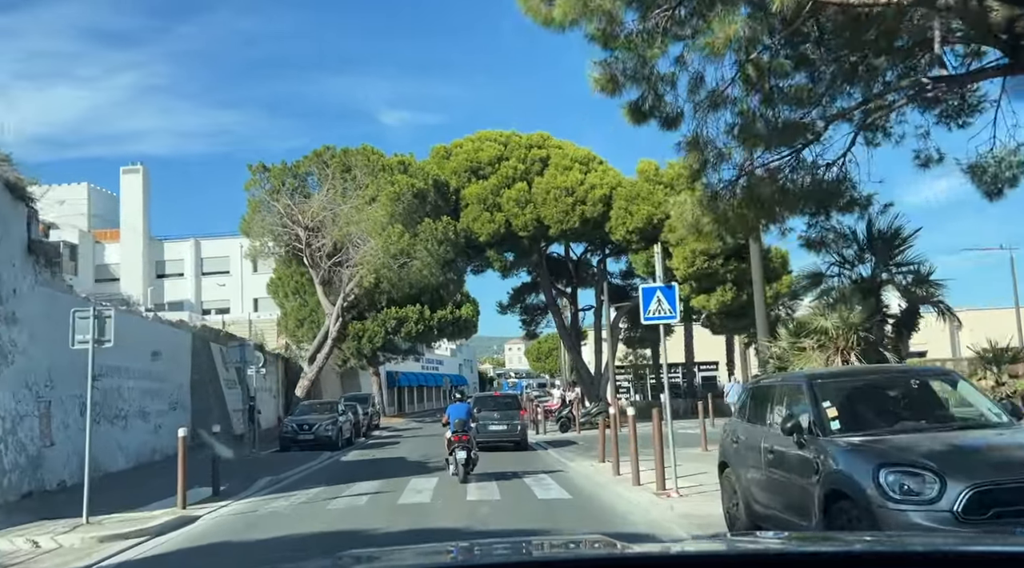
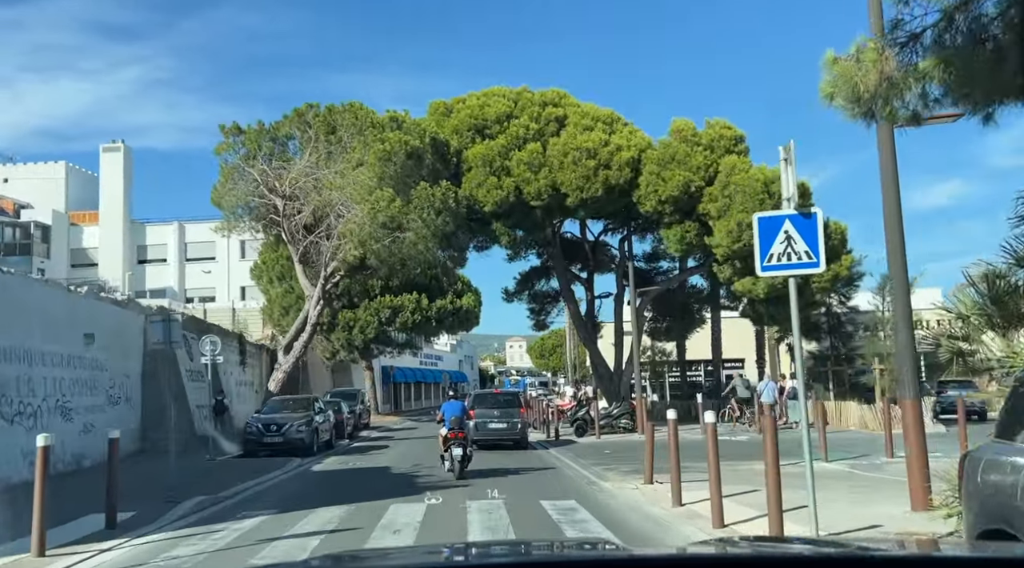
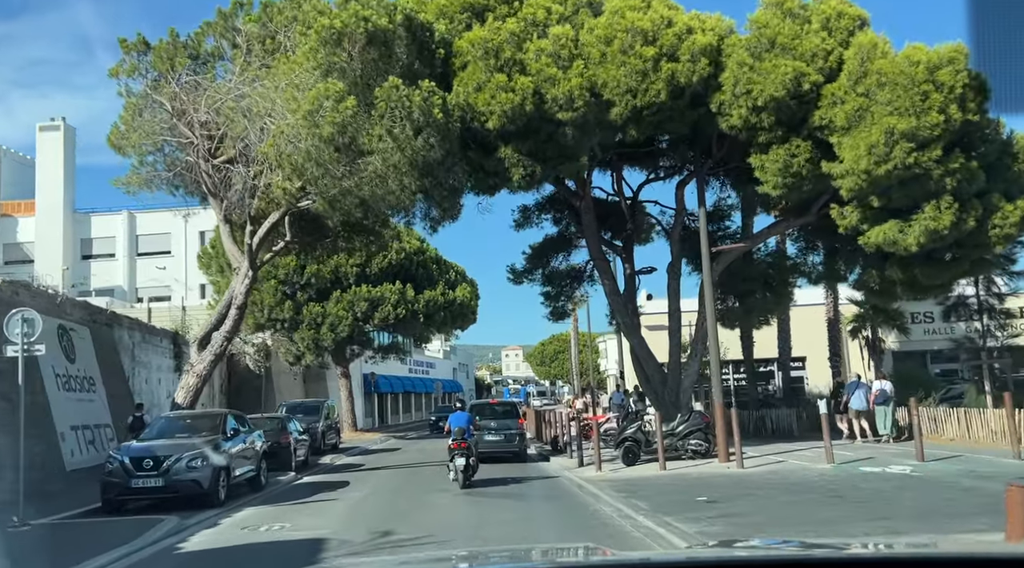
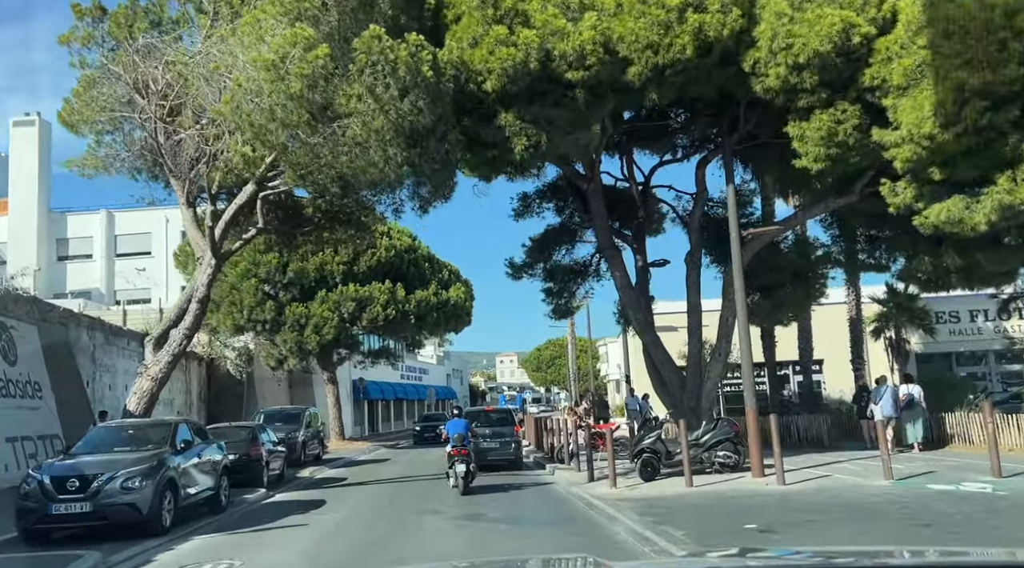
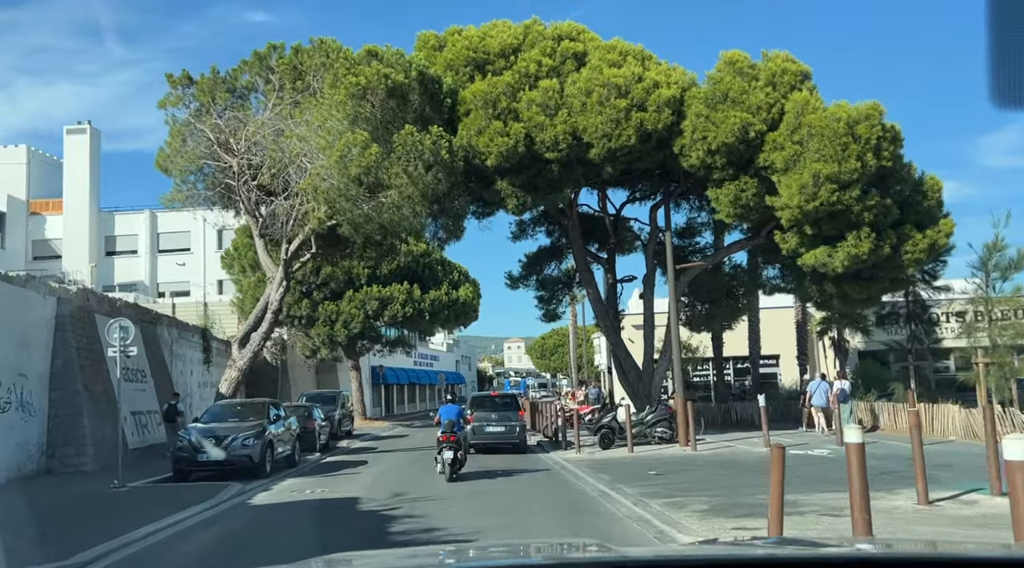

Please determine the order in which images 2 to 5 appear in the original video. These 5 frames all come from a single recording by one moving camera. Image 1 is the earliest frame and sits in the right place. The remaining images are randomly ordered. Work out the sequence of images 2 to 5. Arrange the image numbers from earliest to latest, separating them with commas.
2, 5, 3, 4
